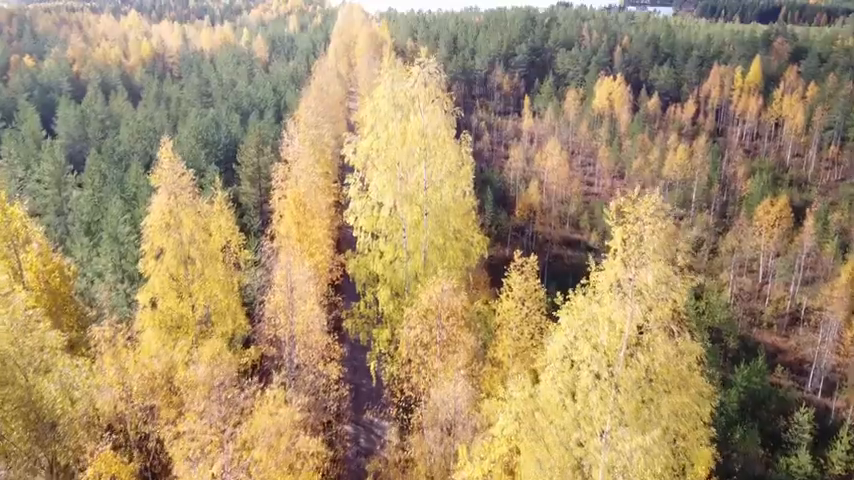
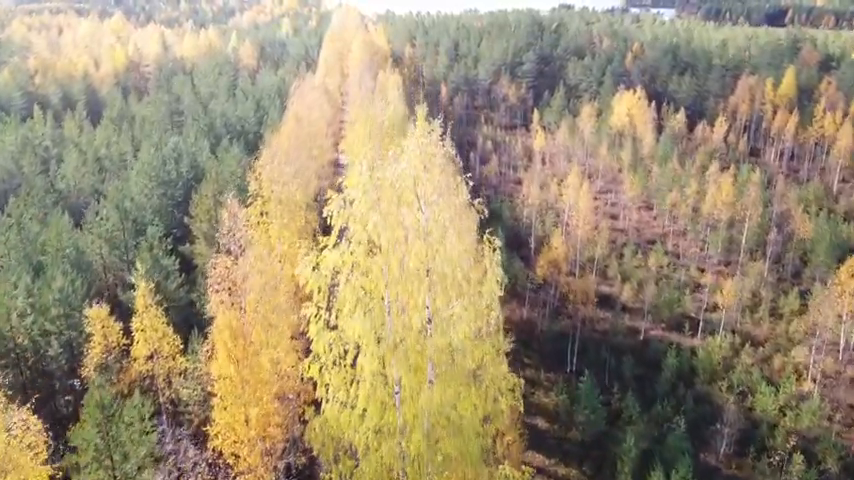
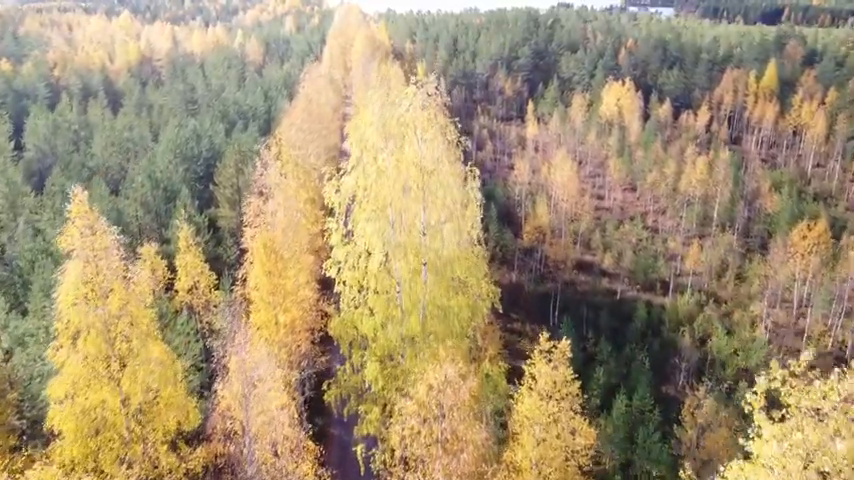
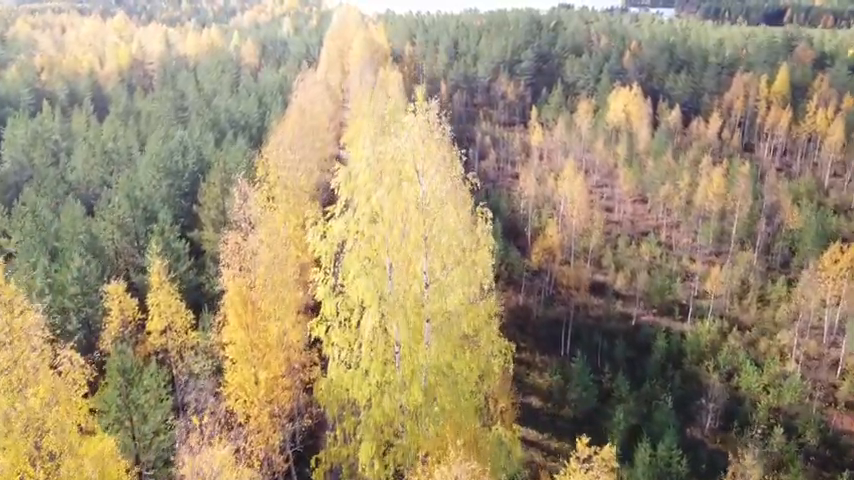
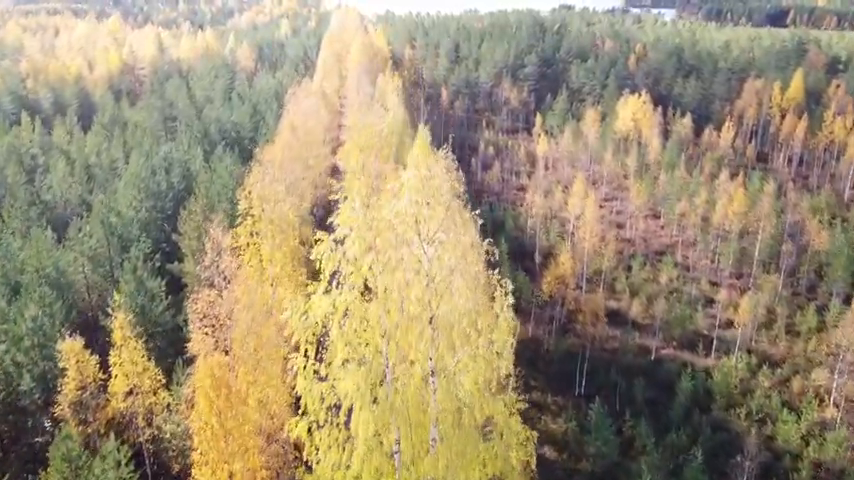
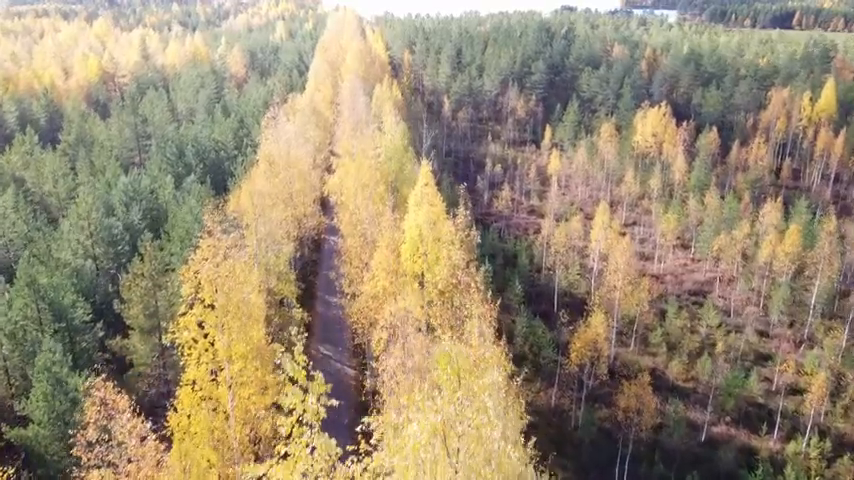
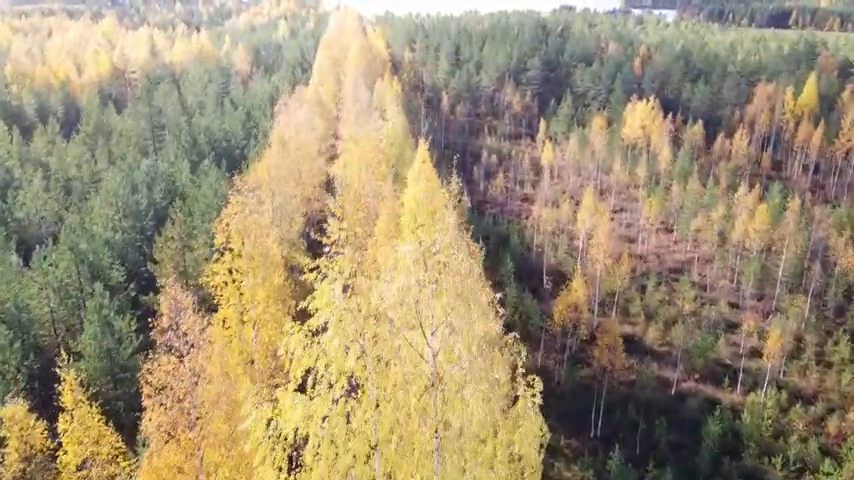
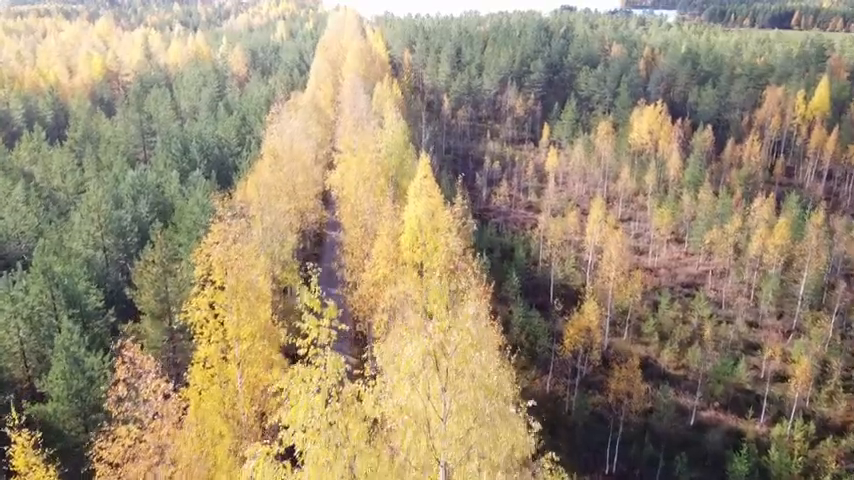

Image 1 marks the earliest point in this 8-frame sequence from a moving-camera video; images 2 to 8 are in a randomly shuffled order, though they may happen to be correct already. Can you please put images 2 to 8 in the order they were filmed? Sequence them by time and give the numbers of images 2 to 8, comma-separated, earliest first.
3, 4, 2, 5, 7, 8, 6
